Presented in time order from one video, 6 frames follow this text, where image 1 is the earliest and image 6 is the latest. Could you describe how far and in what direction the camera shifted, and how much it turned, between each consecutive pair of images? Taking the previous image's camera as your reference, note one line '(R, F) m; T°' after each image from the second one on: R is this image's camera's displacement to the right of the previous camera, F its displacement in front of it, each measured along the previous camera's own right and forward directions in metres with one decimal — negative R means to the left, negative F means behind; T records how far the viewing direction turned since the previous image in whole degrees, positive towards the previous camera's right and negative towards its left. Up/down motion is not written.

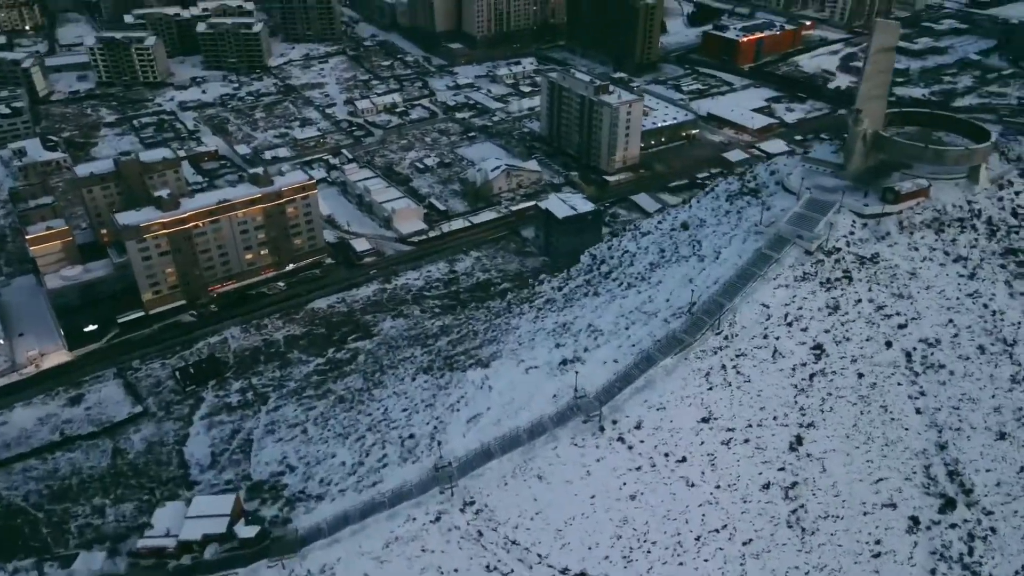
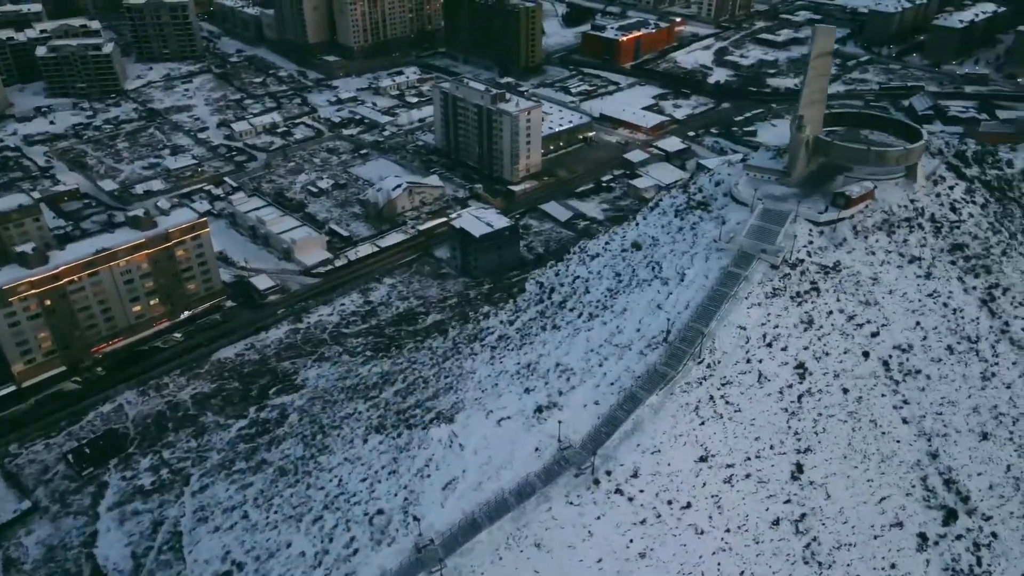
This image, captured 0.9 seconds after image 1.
(-2.4, +2.5) m; +9°
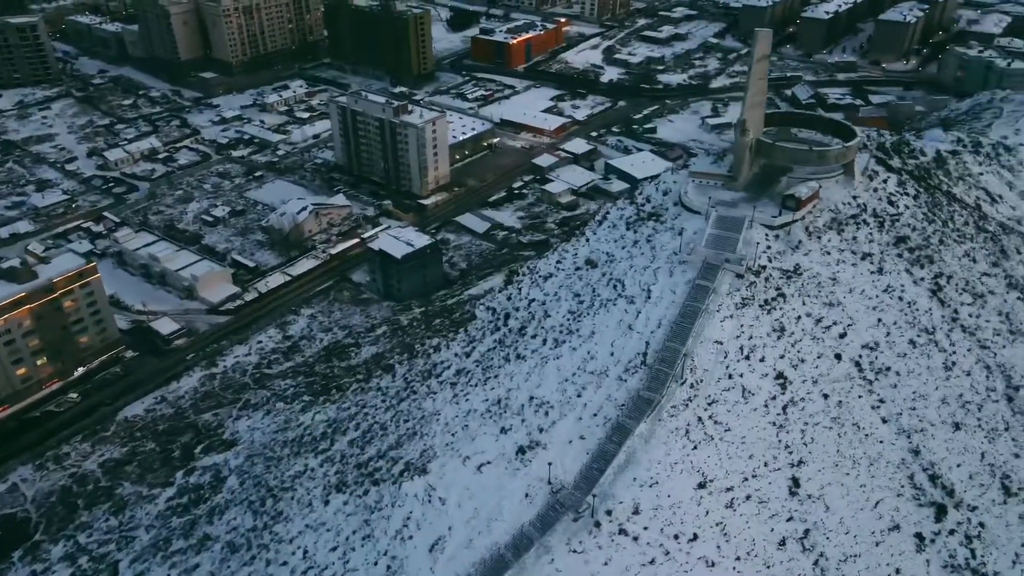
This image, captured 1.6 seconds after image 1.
(-2.2, +1.8) m; +8°
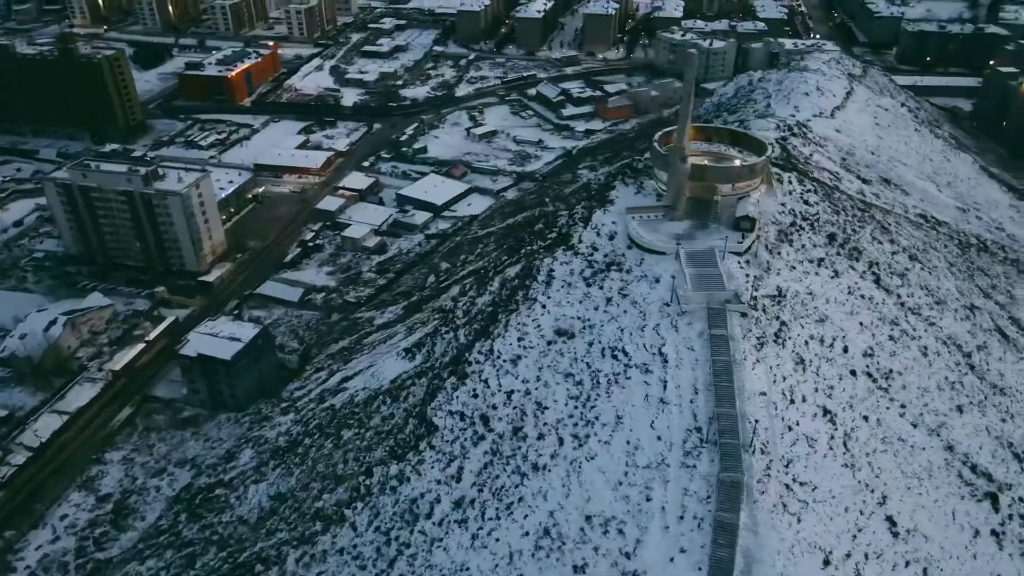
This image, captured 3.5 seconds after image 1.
(-7.4, +6.0) m; +21°
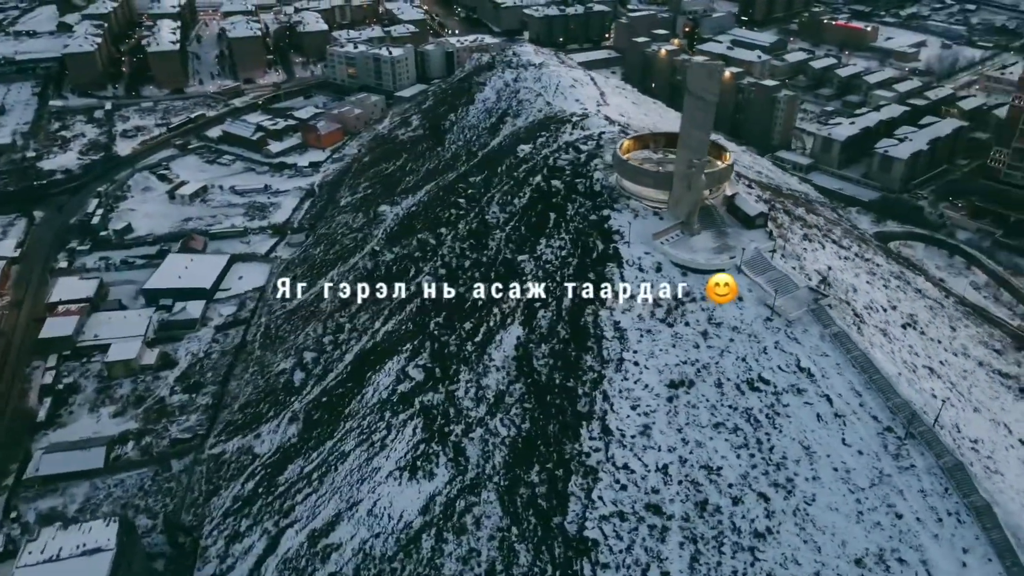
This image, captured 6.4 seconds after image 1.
(-12.6, +7.2) m; +28°
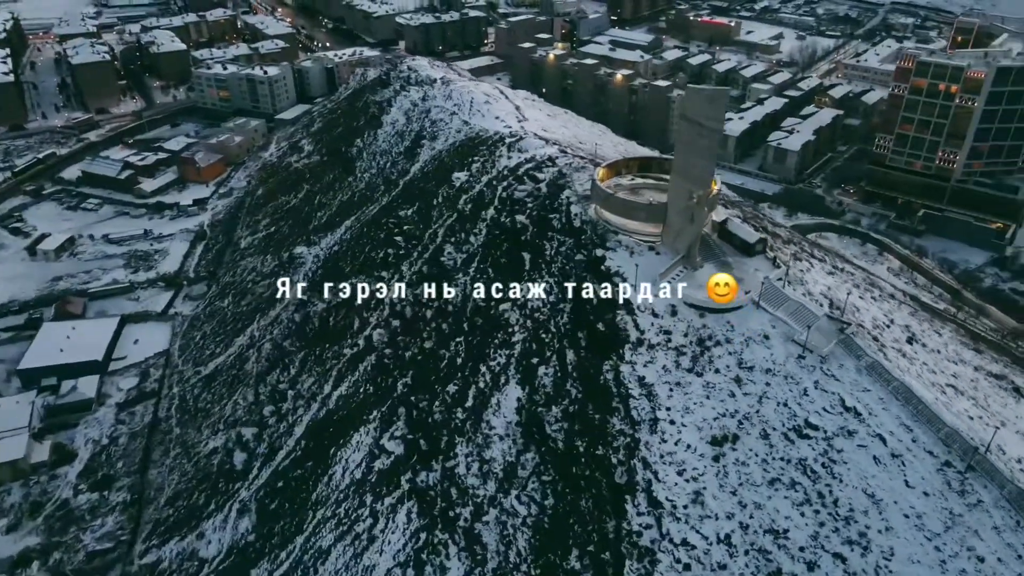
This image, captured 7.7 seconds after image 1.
(-3.8, +3.2) m; +10°
